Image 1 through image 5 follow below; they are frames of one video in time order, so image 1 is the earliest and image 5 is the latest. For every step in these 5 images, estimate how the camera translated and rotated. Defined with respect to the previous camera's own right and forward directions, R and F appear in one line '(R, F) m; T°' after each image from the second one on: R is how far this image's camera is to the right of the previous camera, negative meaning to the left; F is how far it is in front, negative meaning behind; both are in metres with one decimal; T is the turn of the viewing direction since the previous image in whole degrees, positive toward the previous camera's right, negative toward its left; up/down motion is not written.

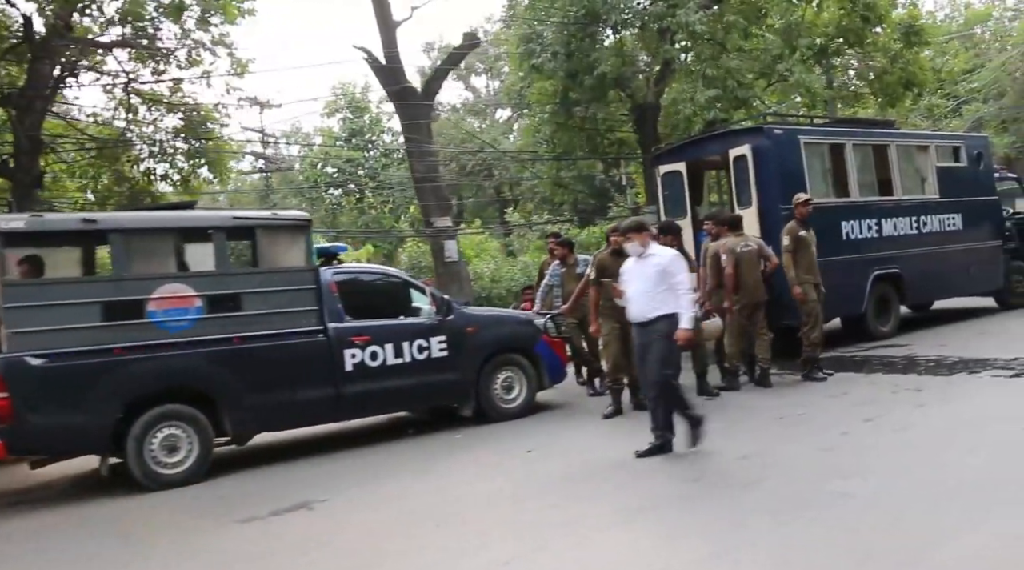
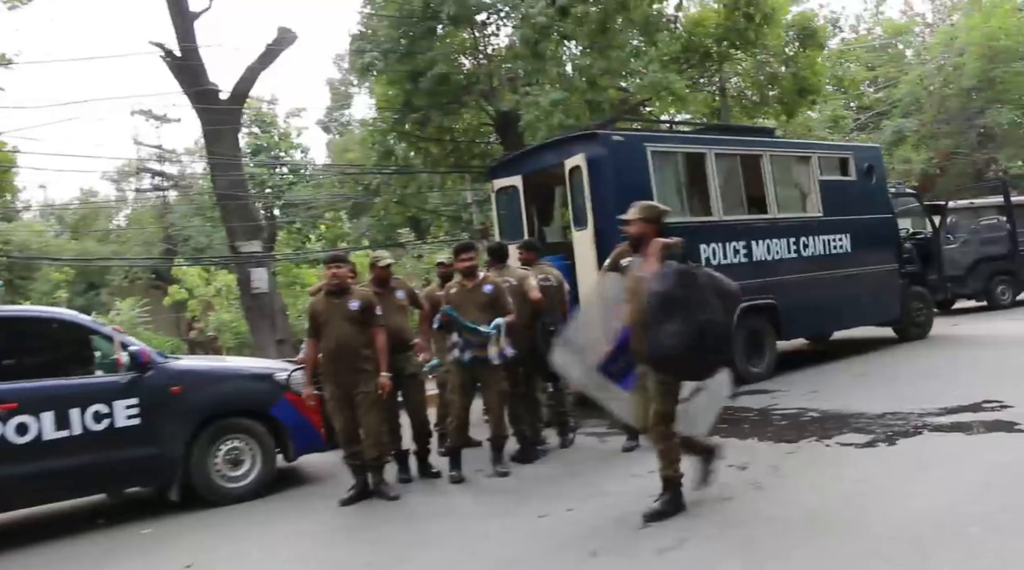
(+1.7, +1.8) m; +2°
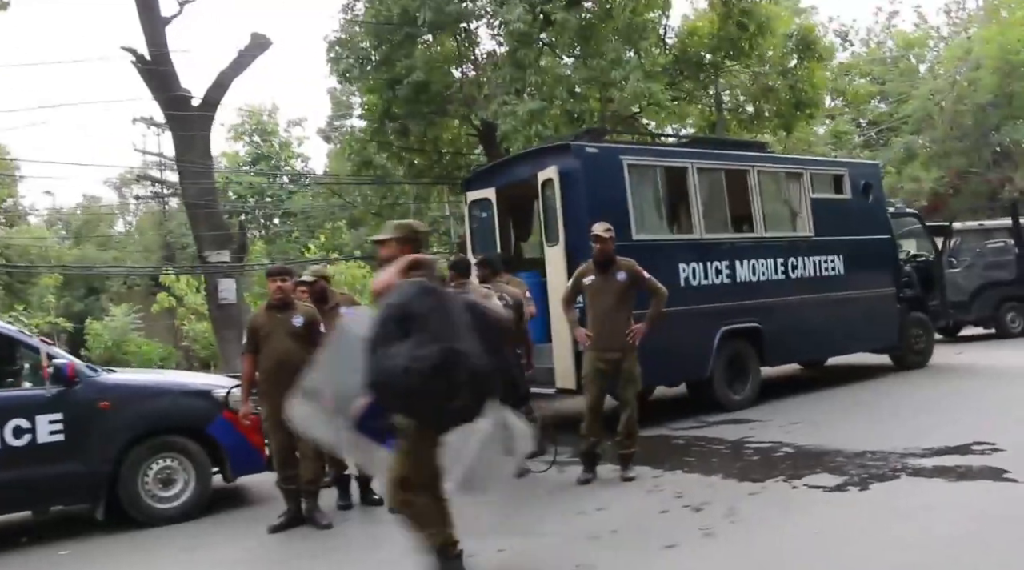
(+0.4, +0.4) m; -1°
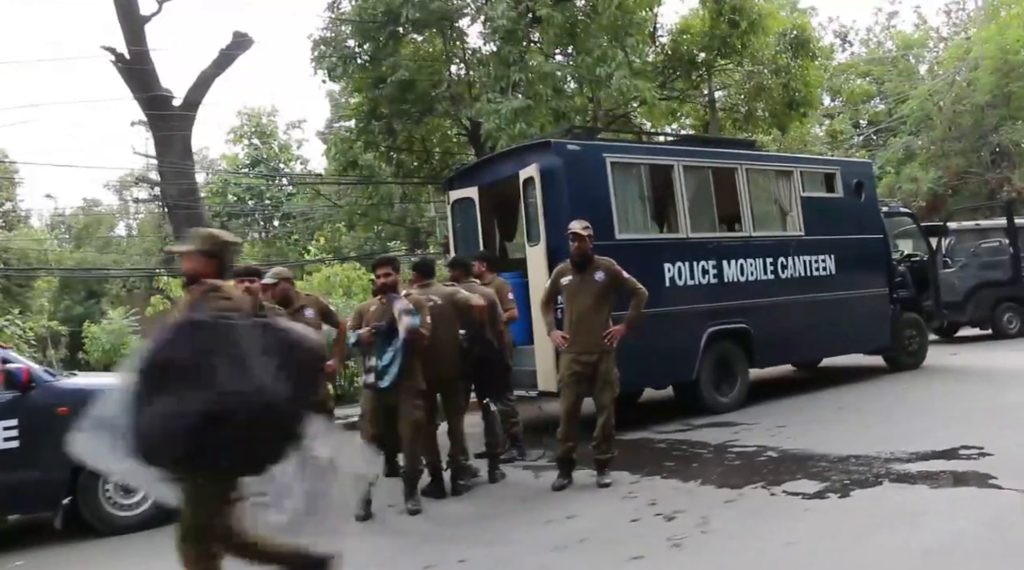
(+0.2, +0.2) m; 0°
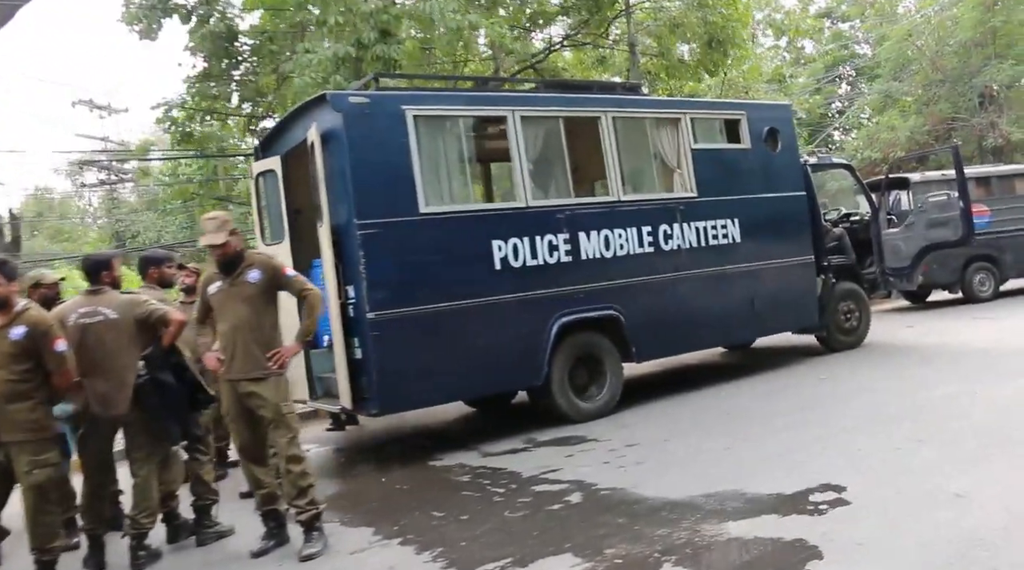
(+1.8, +1.8) m; -1°
